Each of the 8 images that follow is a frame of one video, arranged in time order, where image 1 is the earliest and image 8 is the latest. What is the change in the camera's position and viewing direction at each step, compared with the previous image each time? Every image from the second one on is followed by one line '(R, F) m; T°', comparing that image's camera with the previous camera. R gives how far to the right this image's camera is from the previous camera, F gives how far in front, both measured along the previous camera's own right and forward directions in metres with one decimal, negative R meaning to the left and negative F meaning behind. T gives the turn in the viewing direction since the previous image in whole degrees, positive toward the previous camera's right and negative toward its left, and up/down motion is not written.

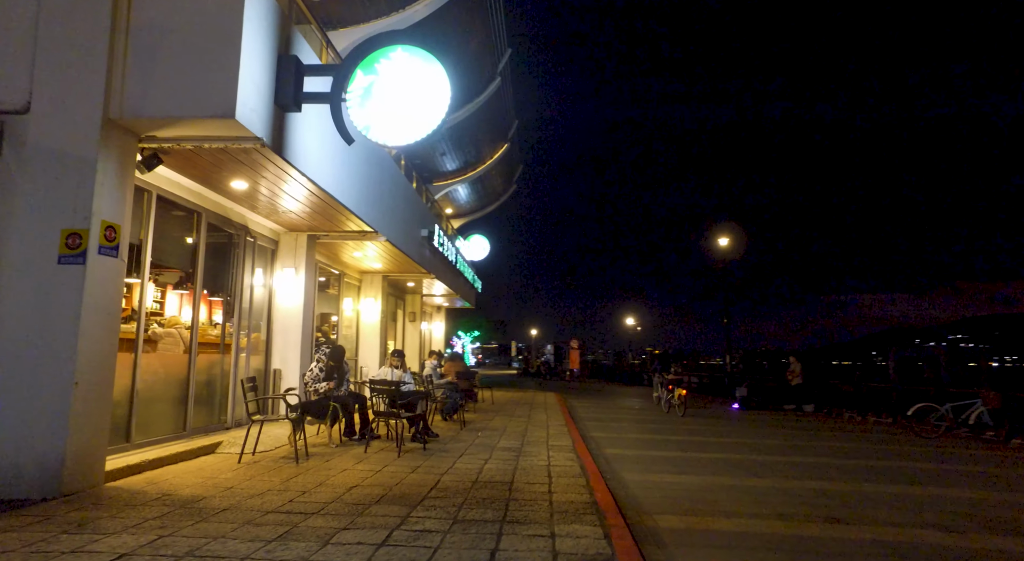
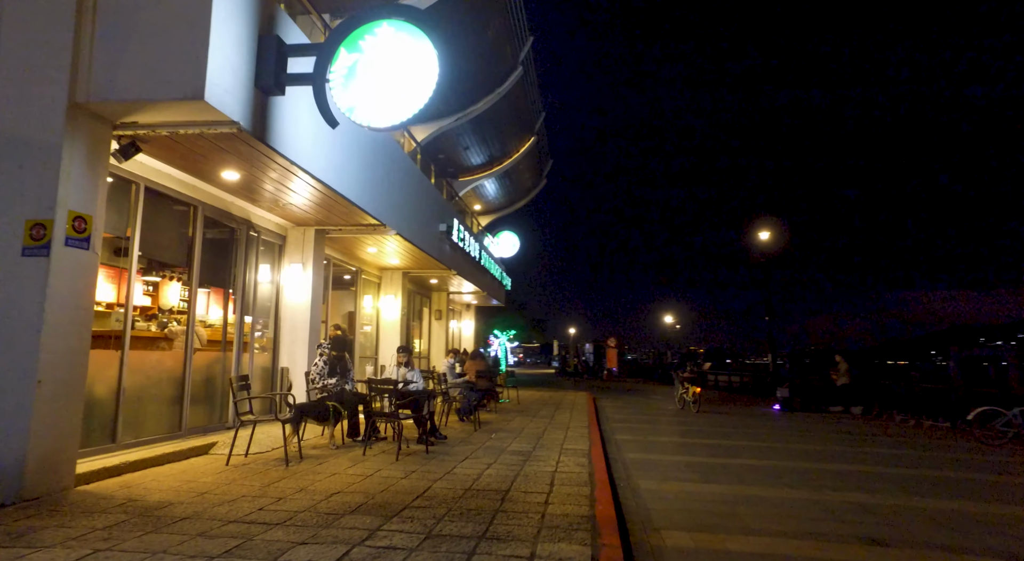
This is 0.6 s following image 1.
(+0.4, +0.5) m; -4°
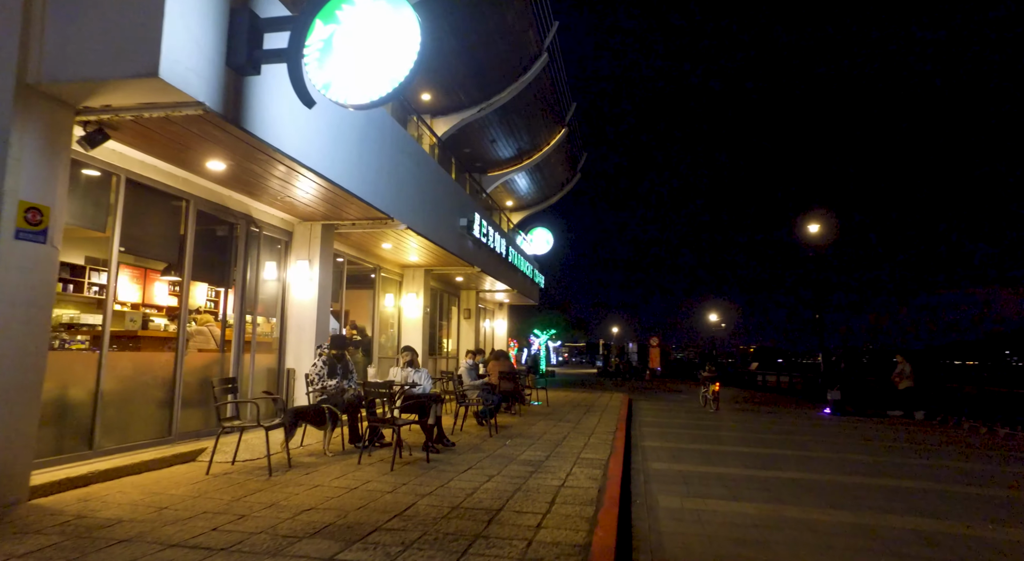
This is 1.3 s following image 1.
(+0.4, +0.6) m; -4°
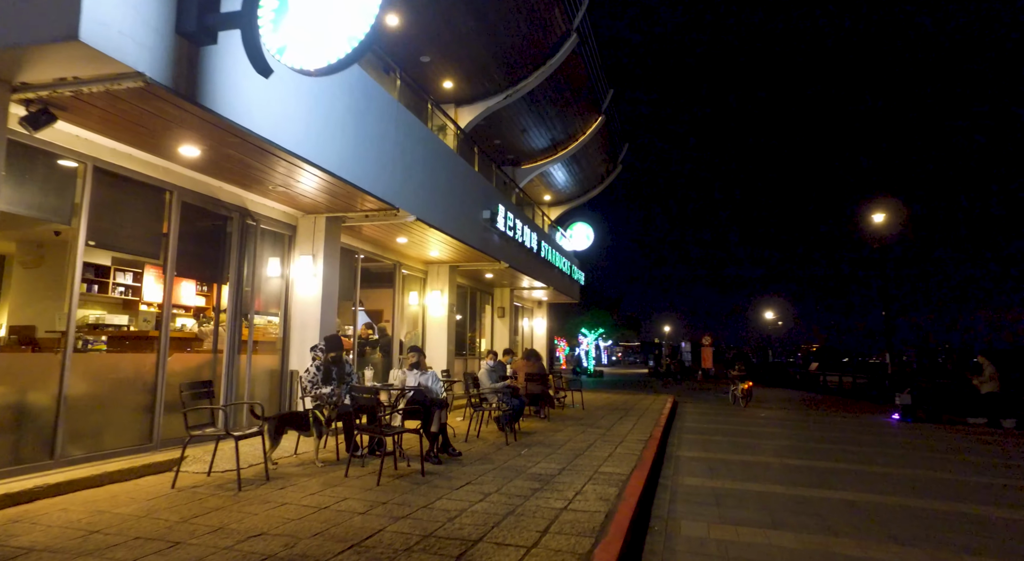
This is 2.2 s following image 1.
(+0.5, +0.8) m; -5°
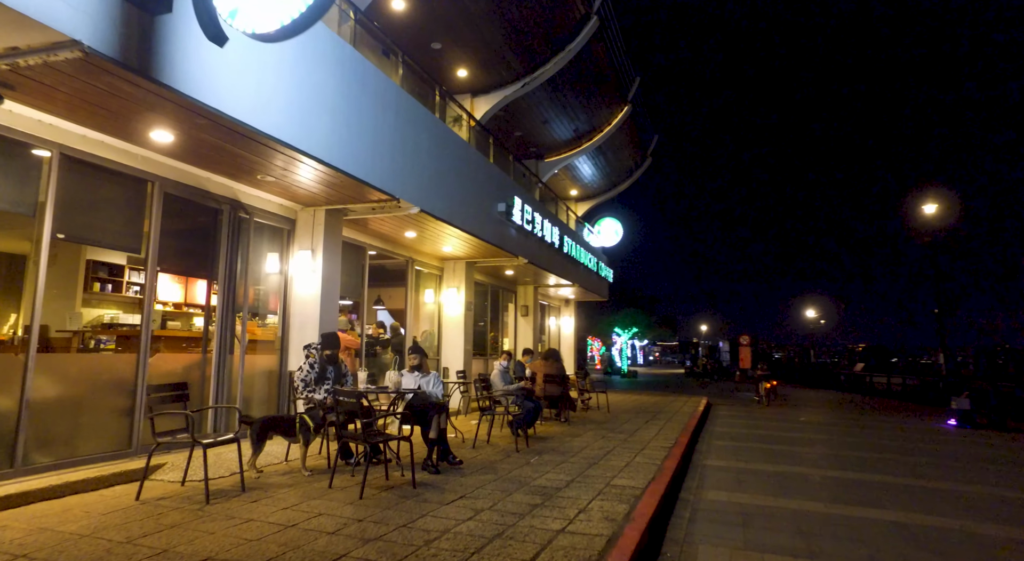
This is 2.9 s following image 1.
(+0.3, +0.6) m; -3°
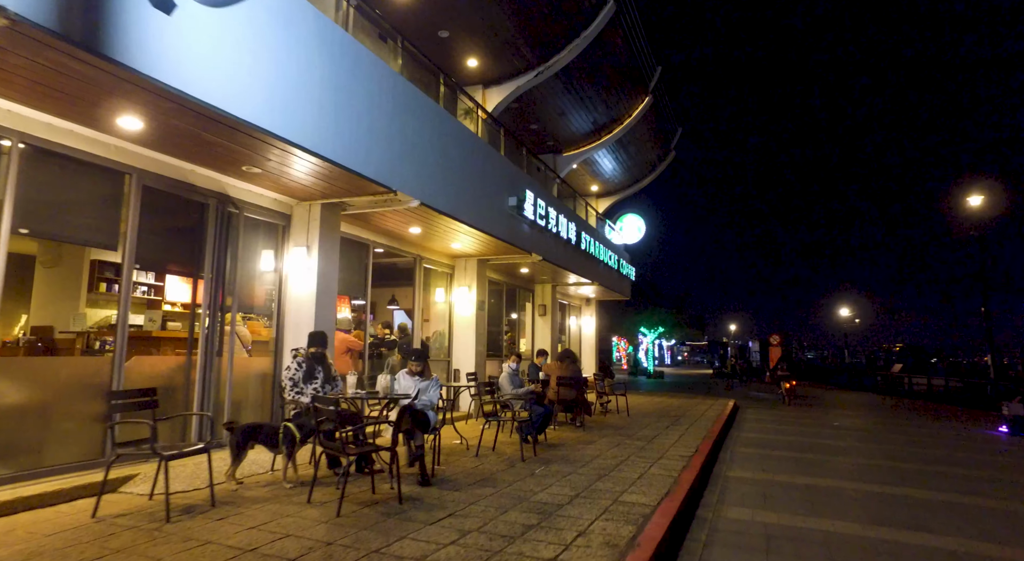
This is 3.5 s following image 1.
(+0.3, +0.5) m; -3°
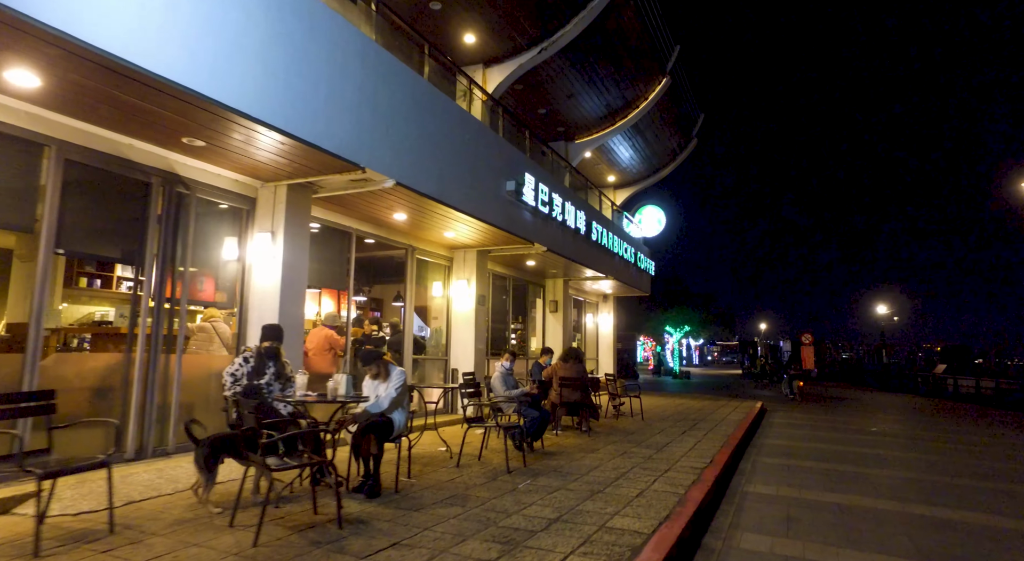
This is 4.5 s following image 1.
(+0.5, +0.9) m; -3°
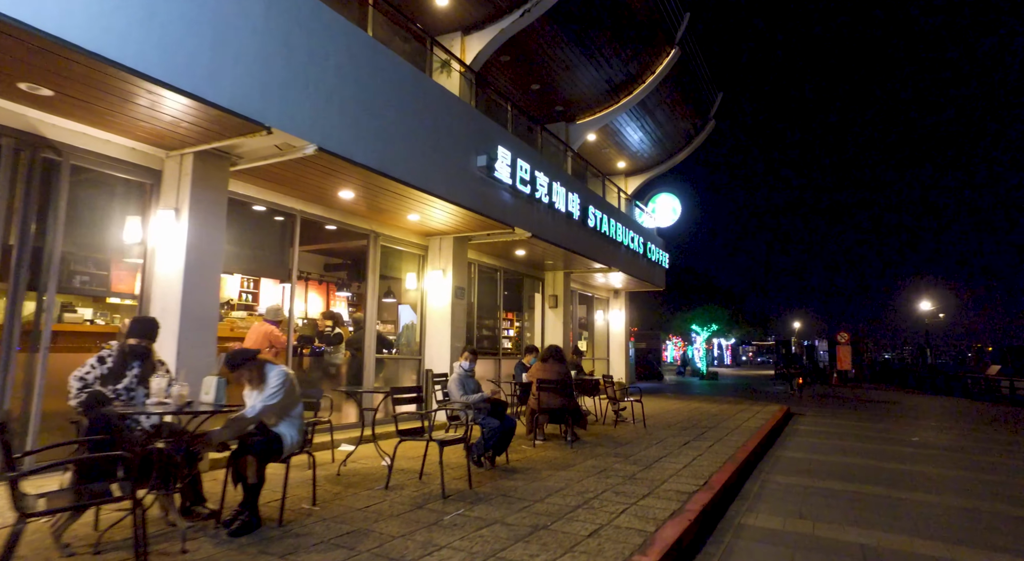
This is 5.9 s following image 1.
(+0.8, +1.3) m; -3°
